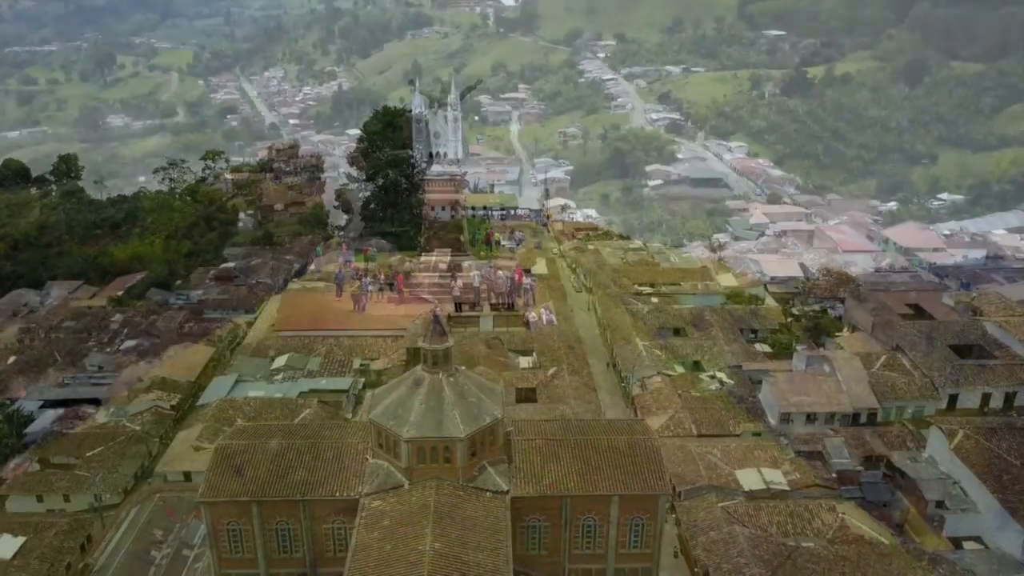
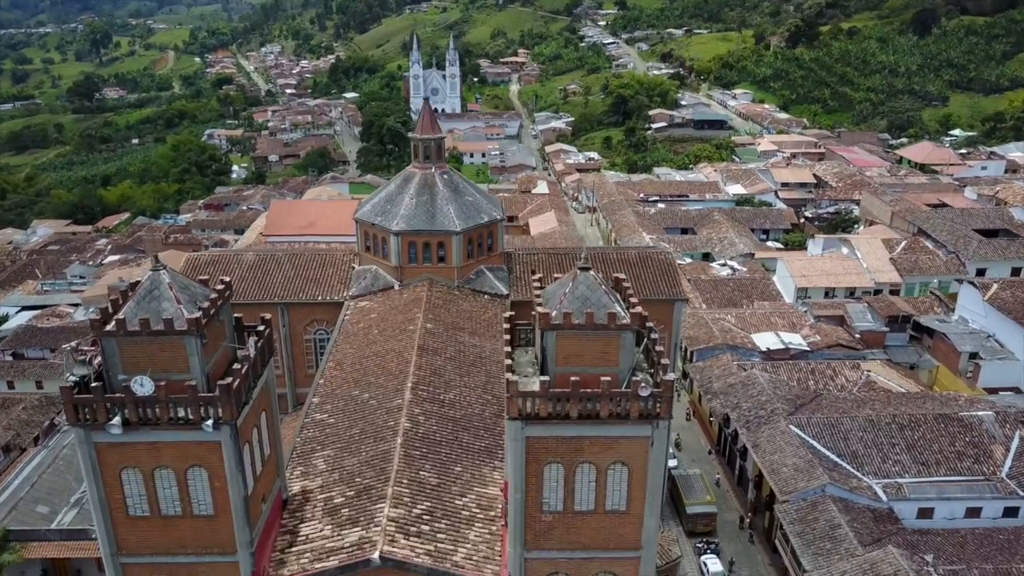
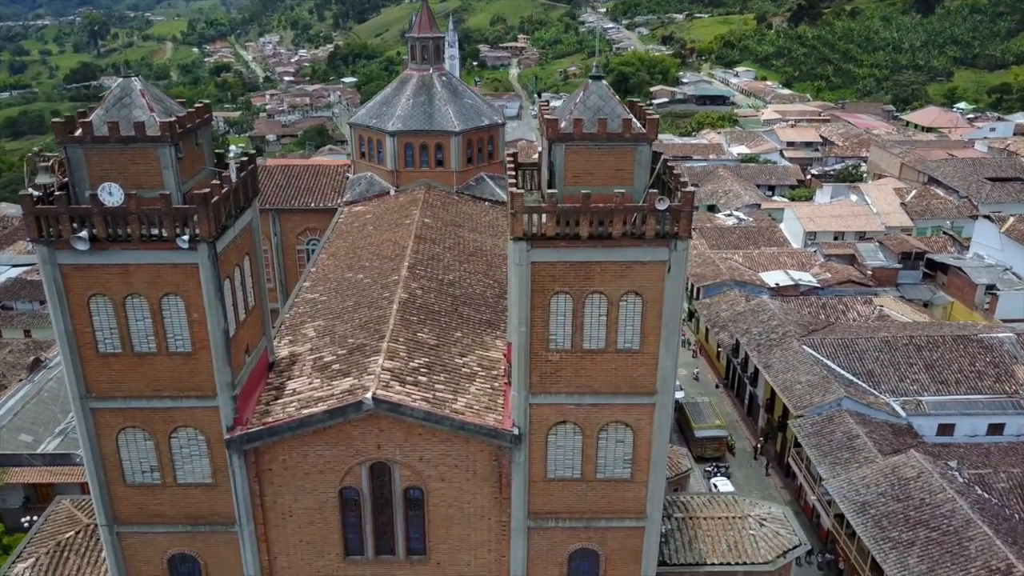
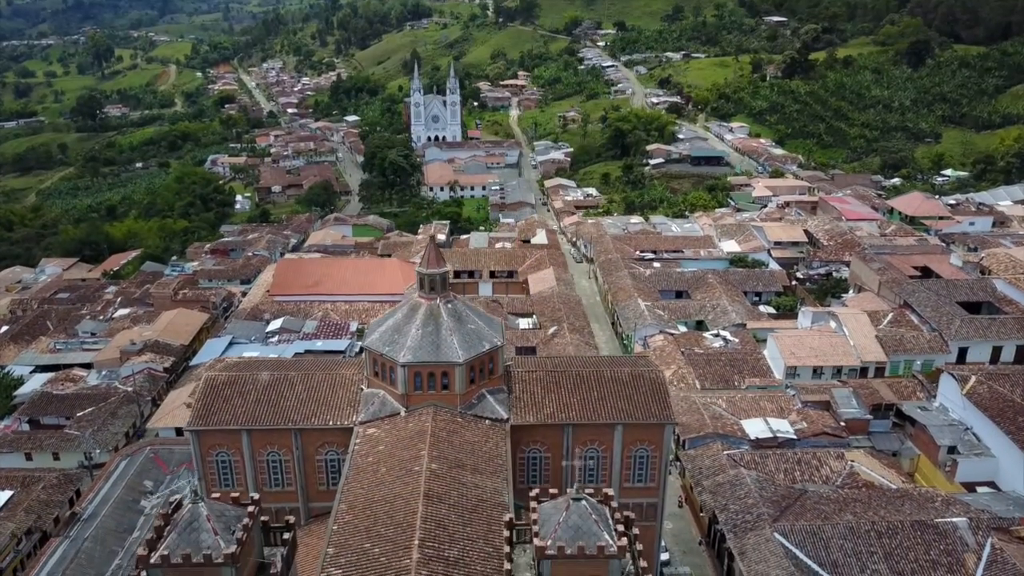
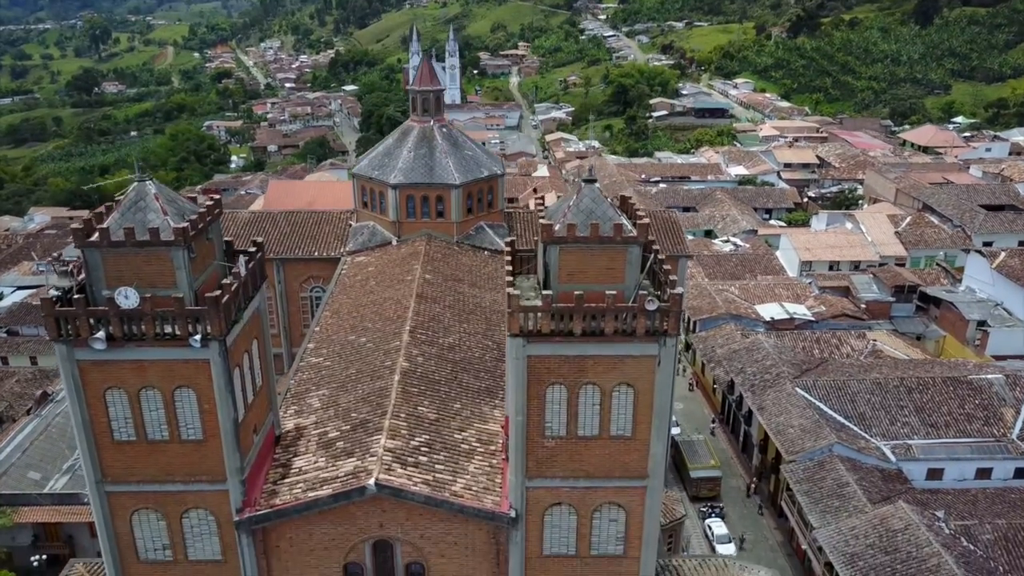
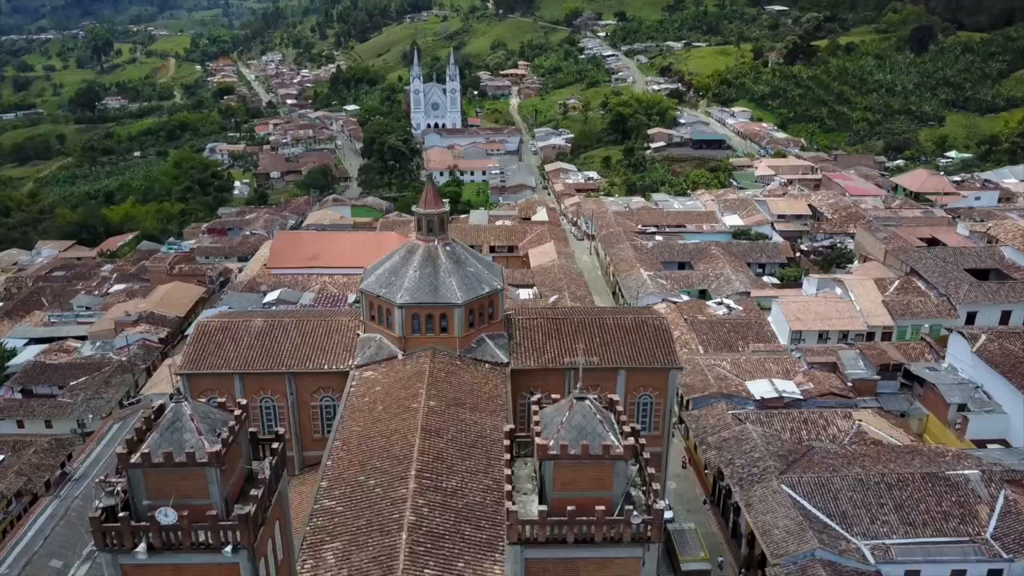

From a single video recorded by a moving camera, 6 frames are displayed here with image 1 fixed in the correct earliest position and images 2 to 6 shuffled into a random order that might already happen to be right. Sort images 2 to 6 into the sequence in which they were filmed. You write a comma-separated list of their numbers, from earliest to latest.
4, 6, 2, 5, 3
